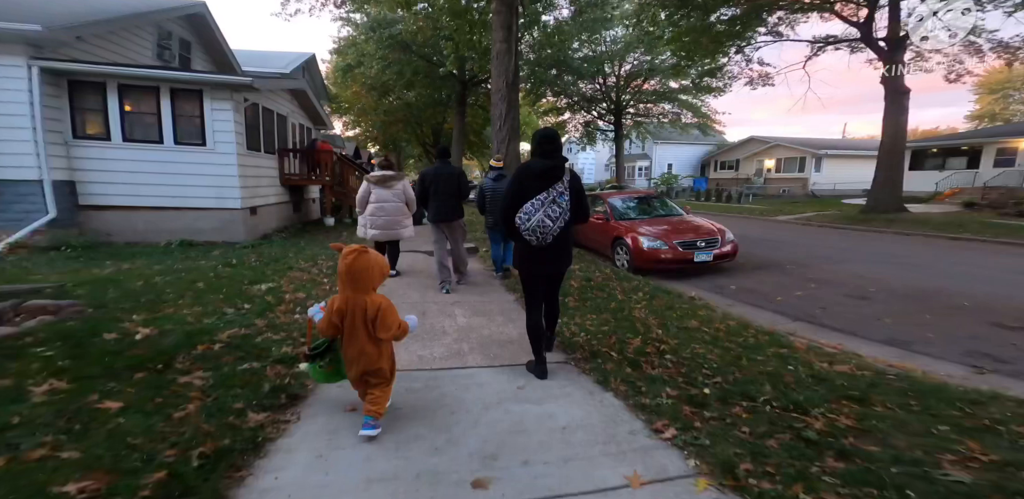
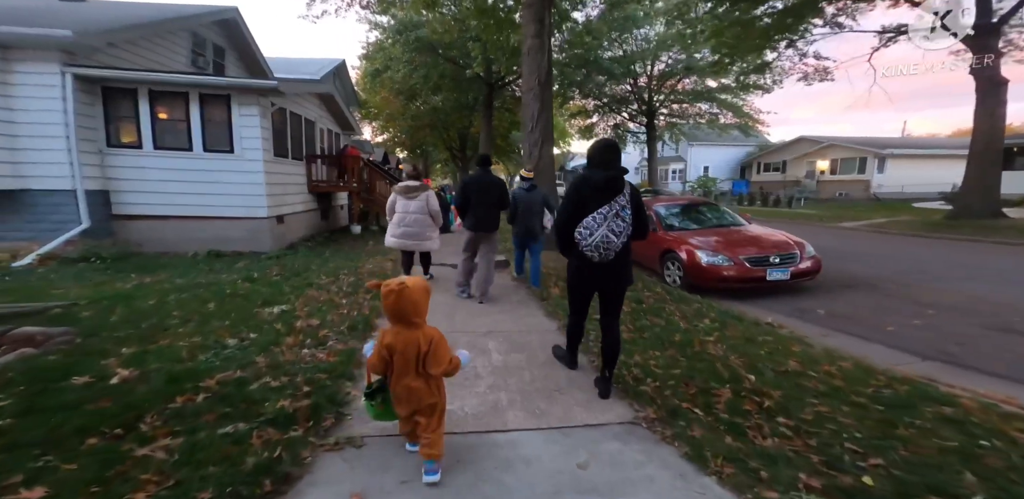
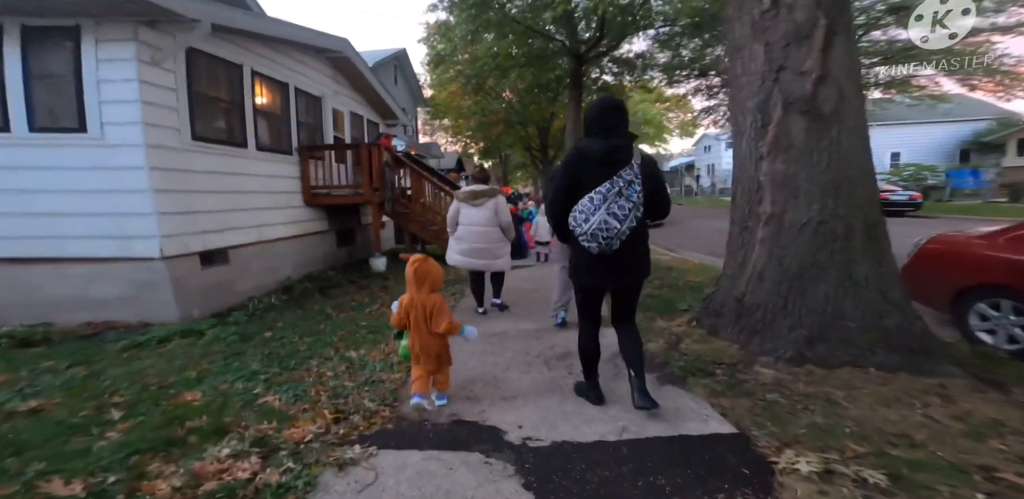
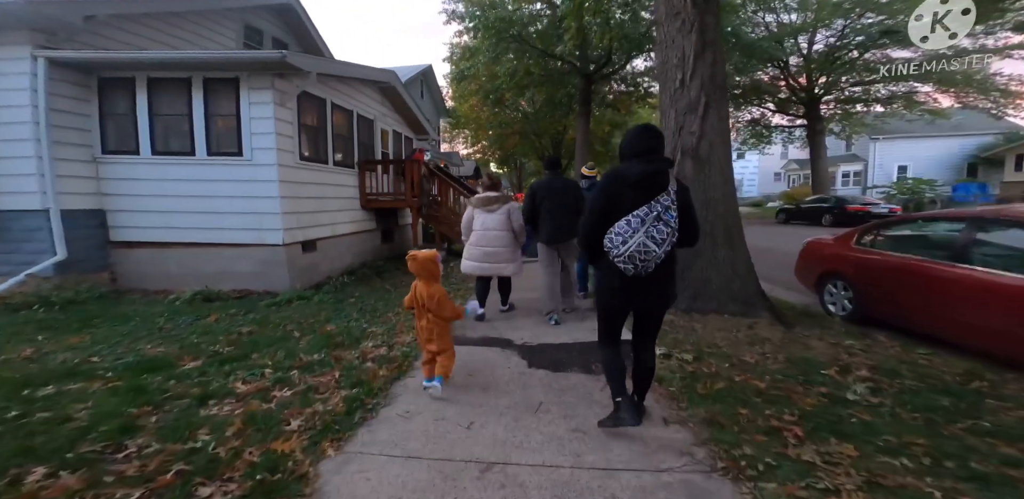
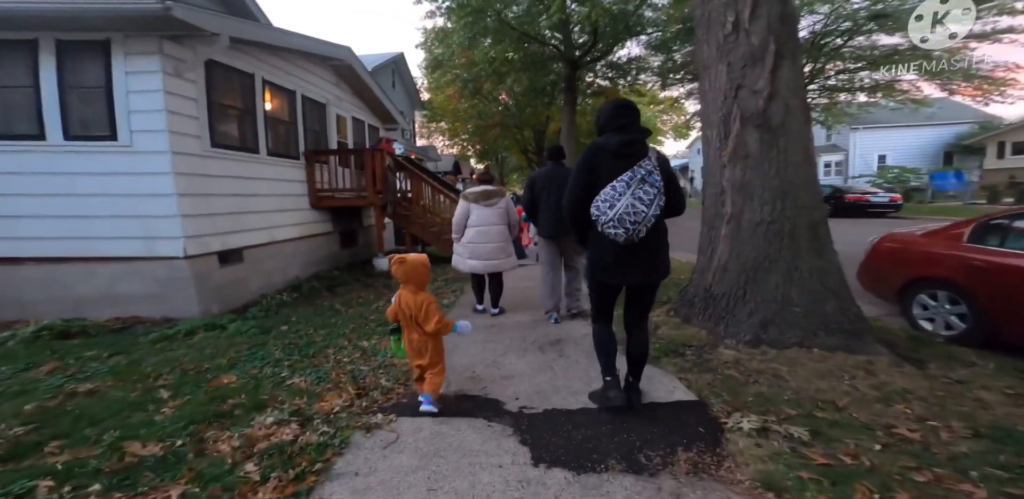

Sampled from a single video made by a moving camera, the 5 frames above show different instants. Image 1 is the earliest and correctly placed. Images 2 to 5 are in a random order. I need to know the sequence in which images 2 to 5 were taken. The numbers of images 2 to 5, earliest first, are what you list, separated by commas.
2, 4, 5, 3
